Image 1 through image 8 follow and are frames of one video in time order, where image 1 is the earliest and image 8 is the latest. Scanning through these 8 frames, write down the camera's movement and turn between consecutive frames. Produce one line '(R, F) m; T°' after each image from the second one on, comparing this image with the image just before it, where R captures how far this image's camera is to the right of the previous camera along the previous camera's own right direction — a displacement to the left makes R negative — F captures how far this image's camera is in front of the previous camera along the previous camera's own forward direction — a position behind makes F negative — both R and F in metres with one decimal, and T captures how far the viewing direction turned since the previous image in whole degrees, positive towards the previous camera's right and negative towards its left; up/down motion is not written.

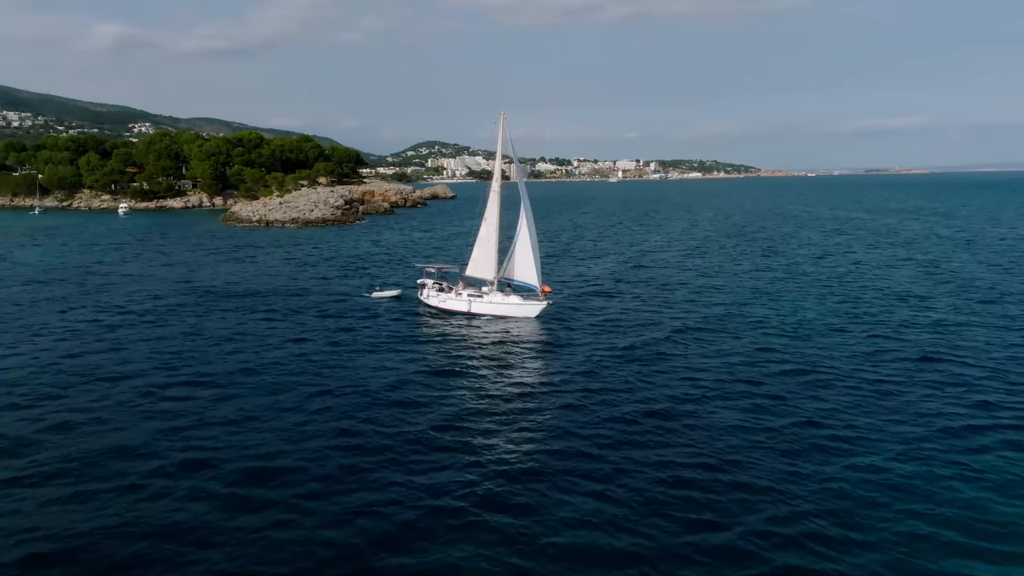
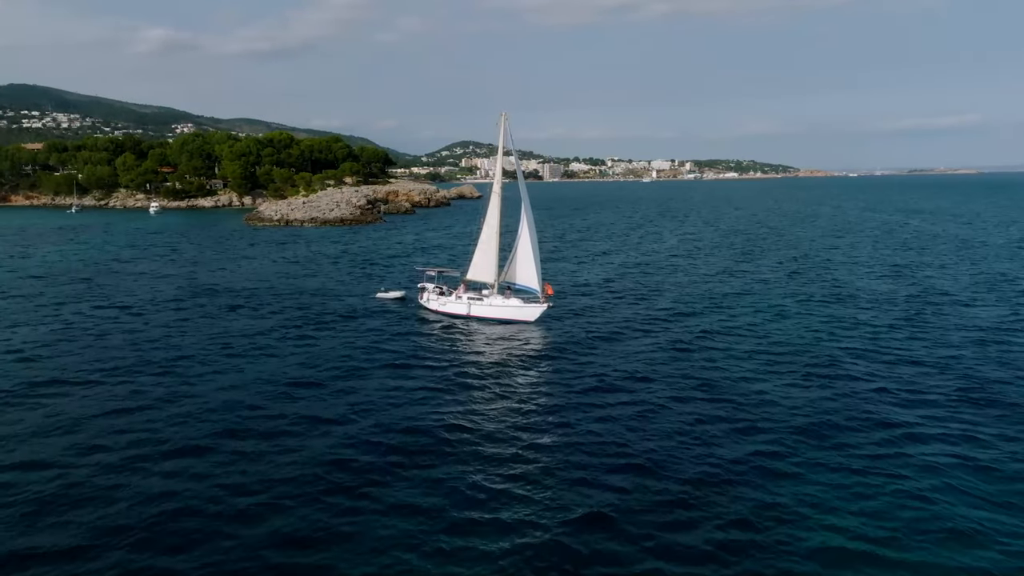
(+2.8, -0.1) m; -2°
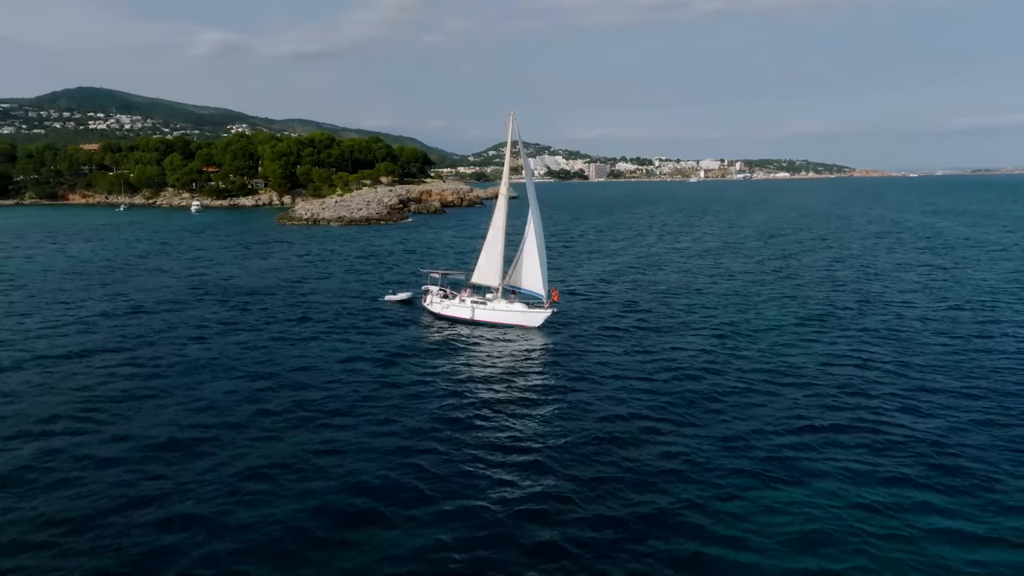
(+3.7, -0.8) m; -3°
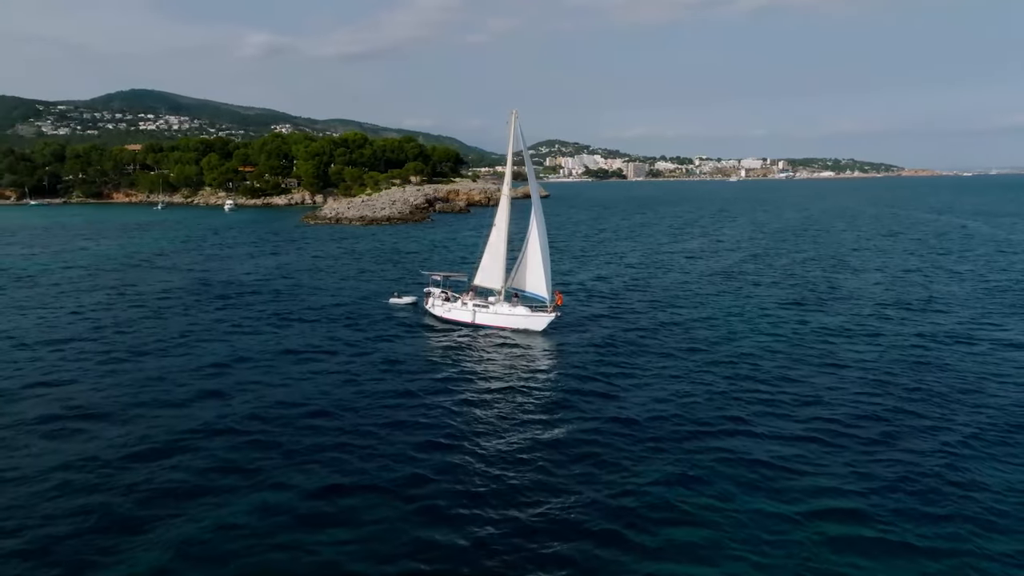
(+2.8, -0.5) m; -2°
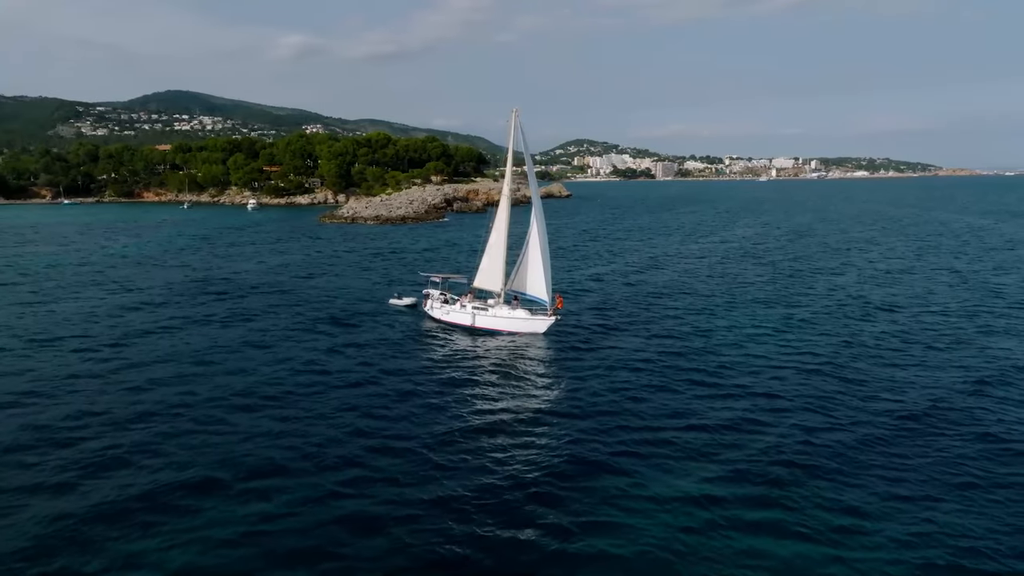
(+2.1, -0.1) m; -2°
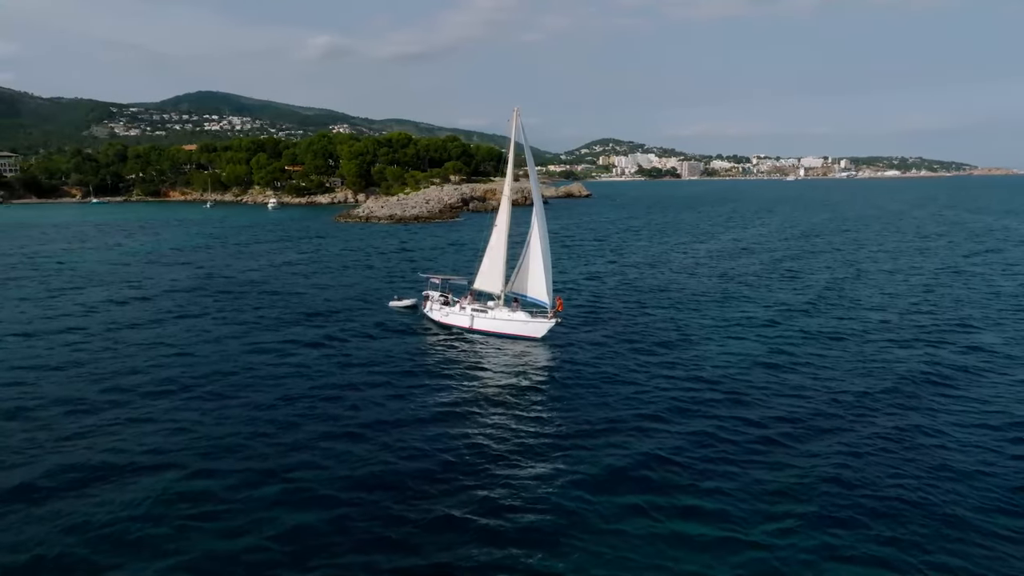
(+1.8, -0.2) m; -2°
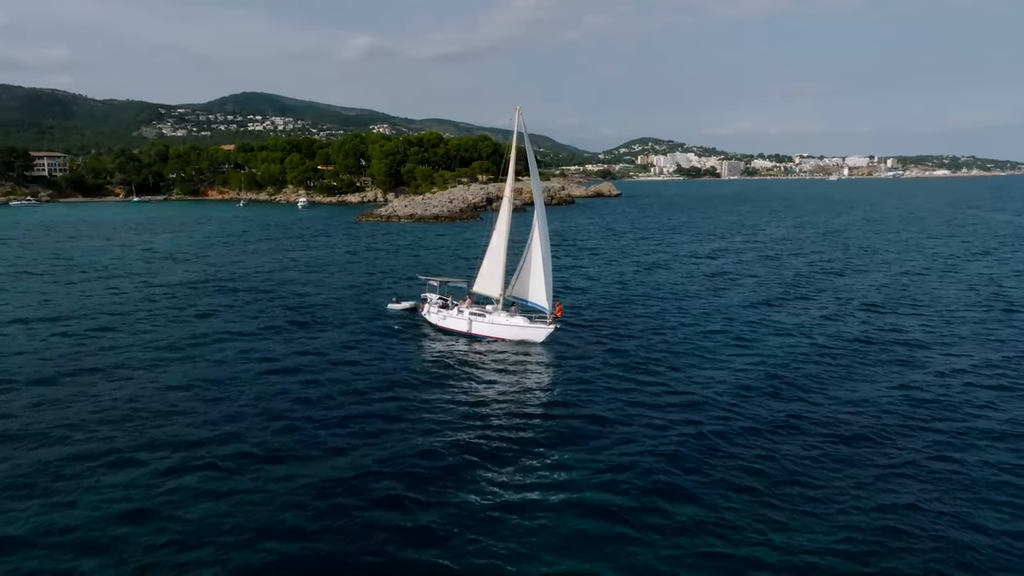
(+2.5, -0.3) m; -2°
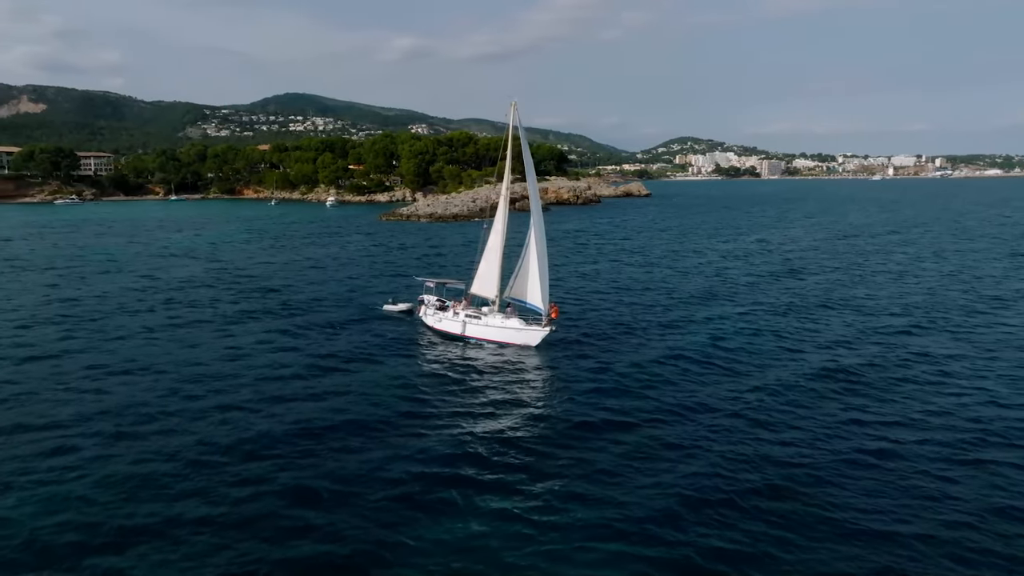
(+2.5, -0.2) m; -2°
